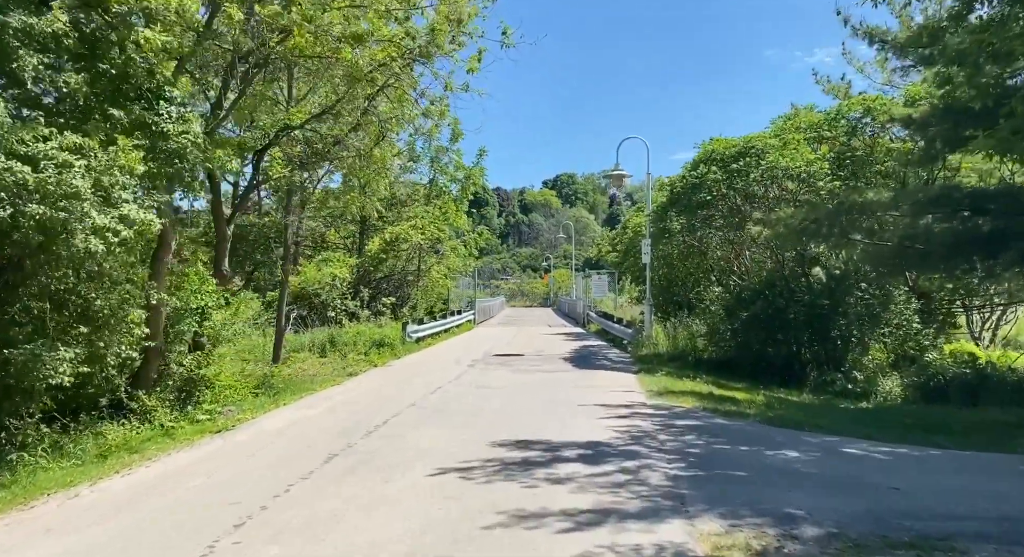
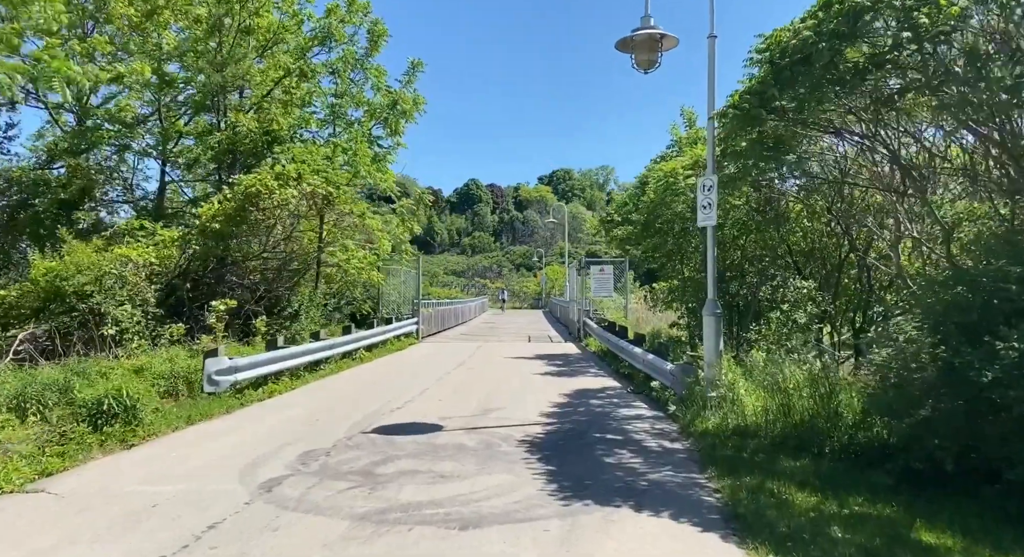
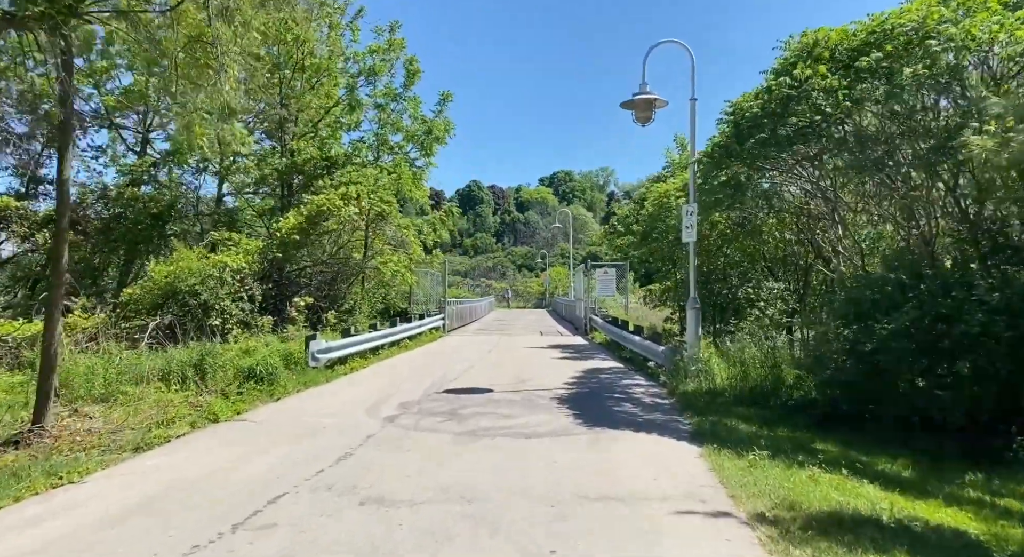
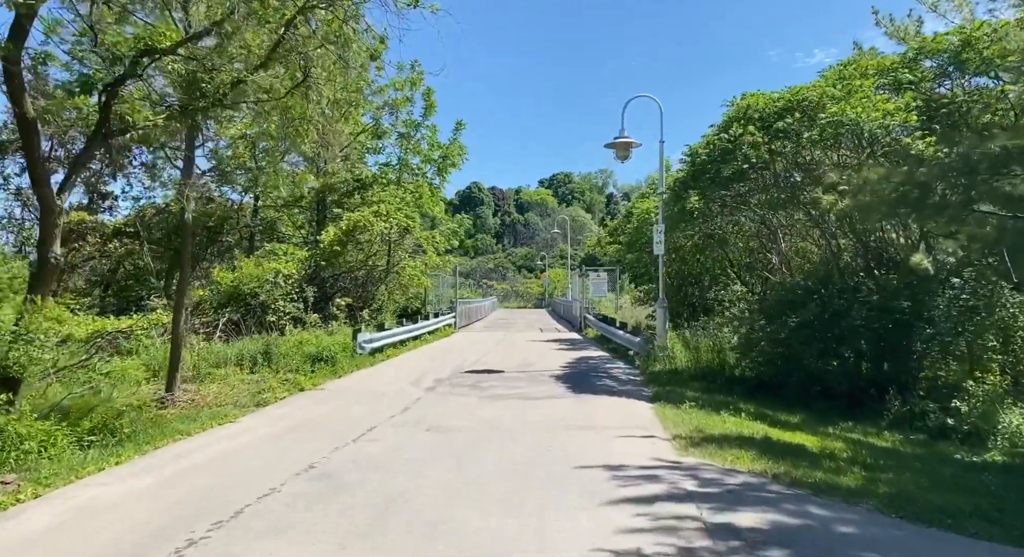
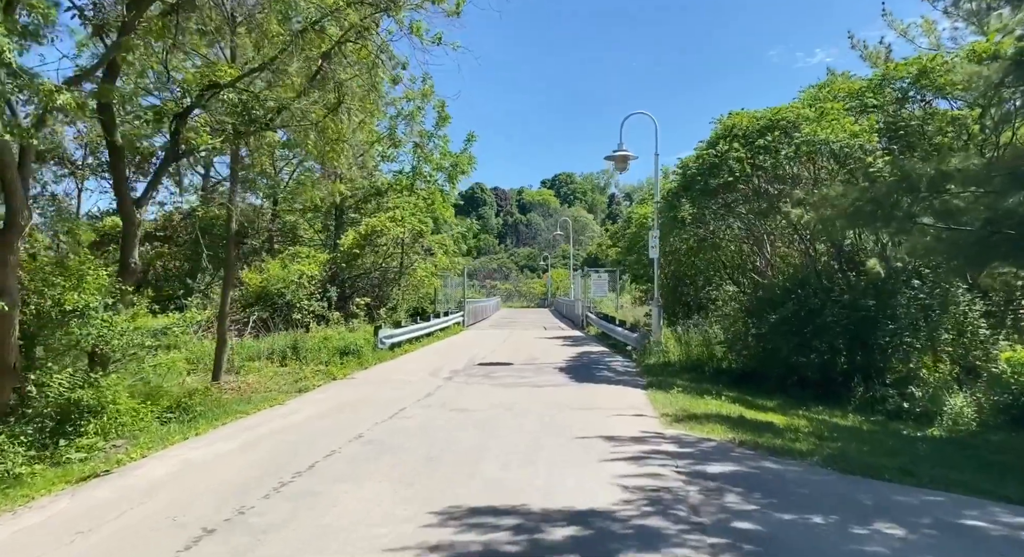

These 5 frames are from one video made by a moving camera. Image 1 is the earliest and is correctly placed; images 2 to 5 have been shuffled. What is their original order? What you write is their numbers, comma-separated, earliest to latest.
5, 4, 3, 2
